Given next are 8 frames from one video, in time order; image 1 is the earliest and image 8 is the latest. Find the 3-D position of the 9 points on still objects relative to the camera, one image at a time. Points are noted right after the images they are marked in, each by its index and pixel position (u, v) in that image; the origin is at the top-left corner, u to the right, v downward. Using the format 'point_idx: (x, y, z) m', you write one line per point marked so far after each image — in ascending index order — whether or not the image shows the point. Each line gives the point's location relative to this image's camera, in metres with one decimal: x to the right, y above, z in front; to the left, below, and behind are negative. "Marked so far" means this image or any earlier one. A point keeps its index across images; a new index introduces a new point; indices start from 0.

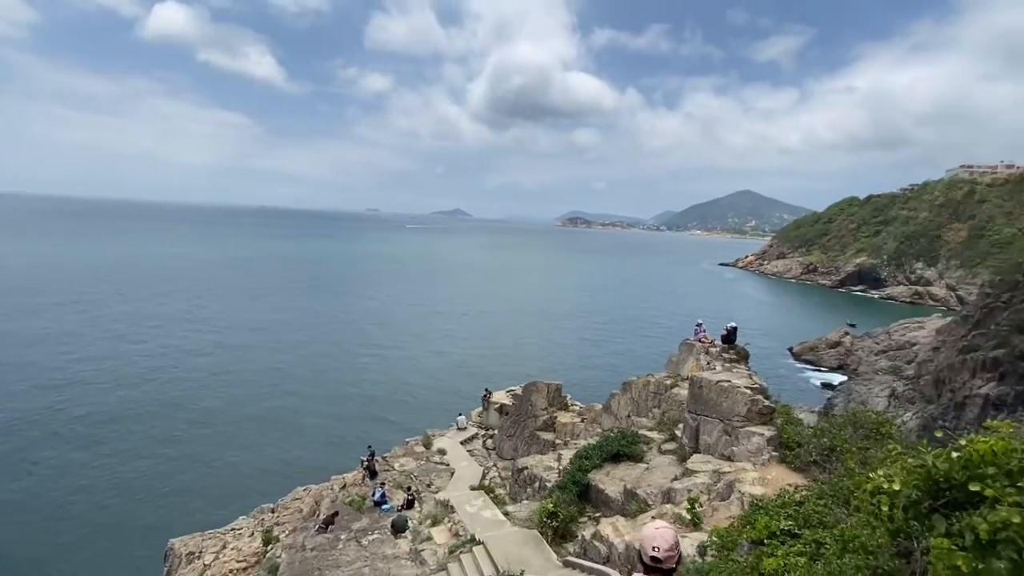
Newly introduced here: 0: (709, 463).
0: (+5.5, -4.9, +13.5) m
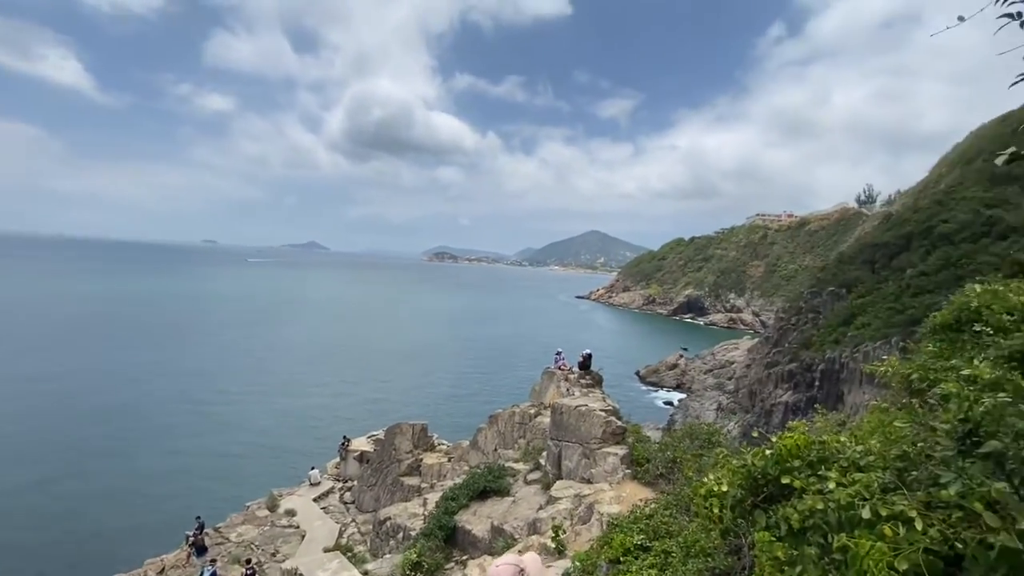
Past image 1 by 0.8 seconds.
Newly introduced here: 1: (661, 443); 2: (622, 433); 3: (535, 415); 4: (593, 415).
0: (+1.7, -5.7, +13.8) m
1: (+4.4, -4.6, +14.2) m
2: (+3.4, -4.5, +15.0) m
3: (+0.9, -5.2, +19.7) m
4: (+2.6, -4.0, +15.4) m
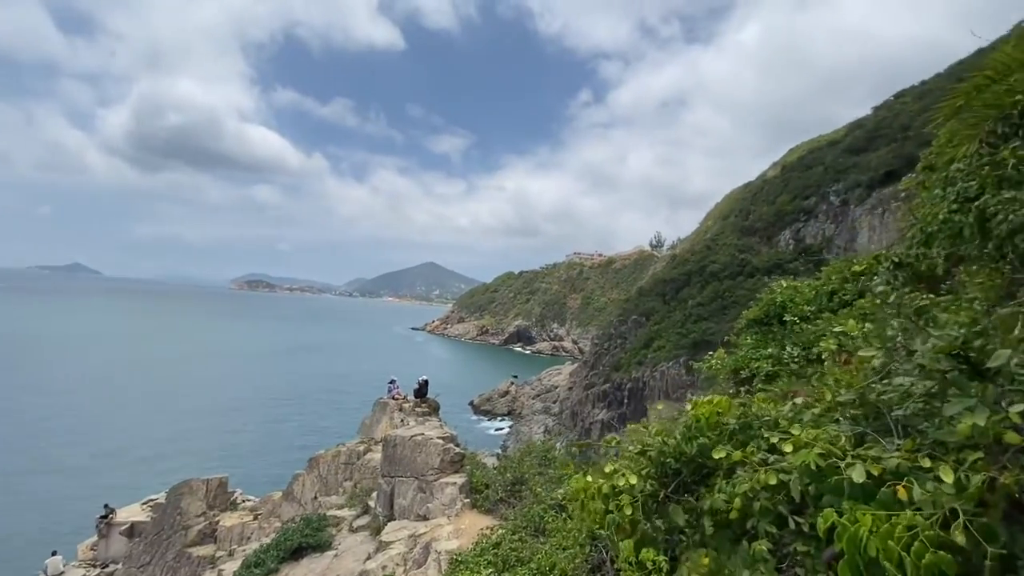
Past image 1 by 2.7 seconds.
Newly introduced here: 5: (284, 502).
0: (-2.8, -6.1, +12.3) m
1: (-0.4, -5.1, +13.7) m
2: (-1.5, -5.1, +14.1) m
3: (-5.5, -6.0, +17.7) m
4: (-2.4, -4.6, +14.2) m
5: (-8.4, -7.9, +17.7) m
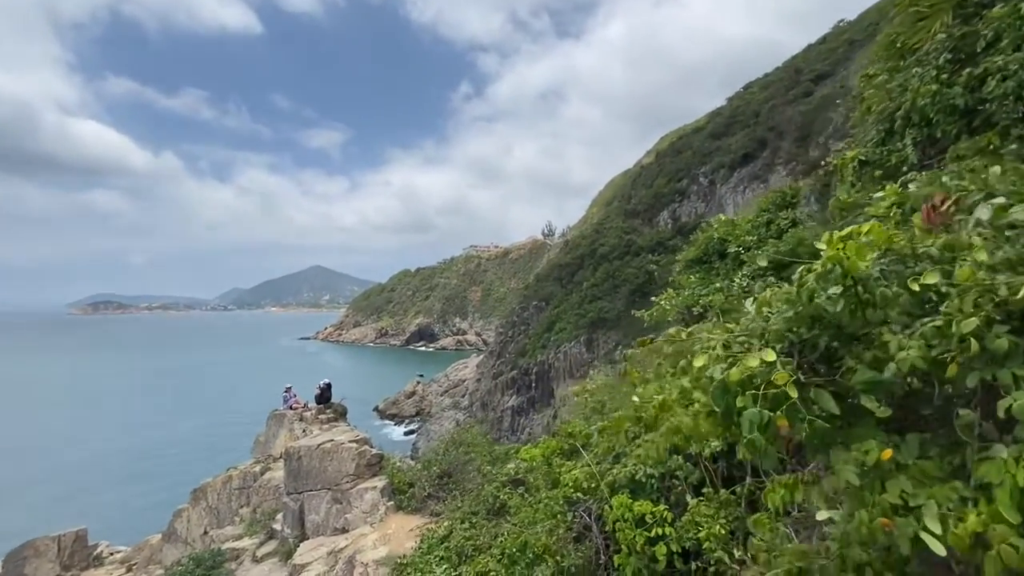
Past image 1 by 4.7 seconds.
0: (-4.3, -5.8, +10.9) m
1: (-2.4, -4.6, +12.7) m
2: (-3.6, -4.7, +12.9) m
3: (-8.1, -5.9, +15.6) m
4: (-4.5, -4.3, +12.8) m
5: (-10.8, -8.0, +15.0) m
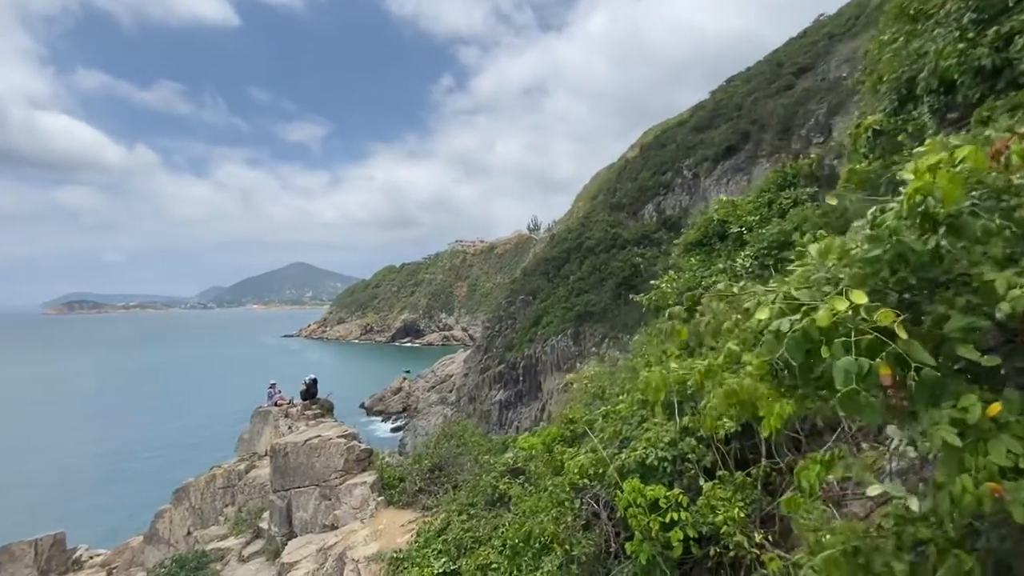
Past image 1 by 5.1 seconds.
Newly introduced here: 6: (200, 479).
0: (-4.5, -5.6, +10.6) m
1: (-2.6, -4.4, +12.5) m
2: (-3.8, -4.4, +12.6) m
3: (-8.4, -5.7, +15.2) m
4: (-4.7, -4.1, +12.5) m
5: (-11.1, -7.8, +14.6) m
6: (-9.9, -6.1, +15.3) m
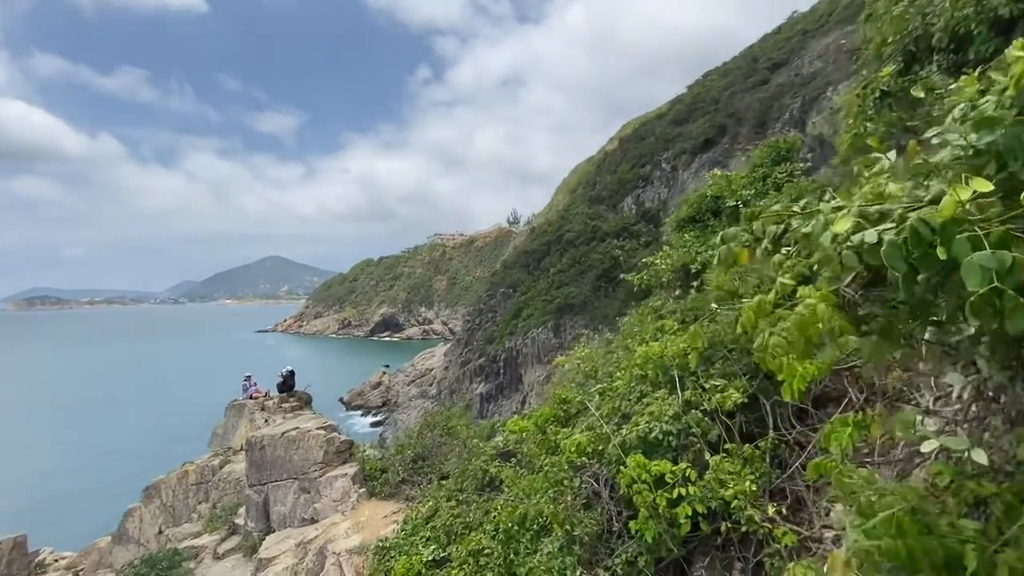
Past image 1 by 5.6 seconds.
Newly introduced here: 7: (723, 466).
0: (-4.8, -5.3, +10.3) m
1: (-3.0, -4.1, +12.2) m
2: (-4.2, -4.1, +12.3) m
3: (-8.9, -5.4, +14.7) m
4: (-5.1, -3.7, +12.2) m
5: (-11.5, -7.5, +14.0) m
6: (-10.4, -5.7, +14.7) m
7: (+1.3, -1.1, +3.0) m
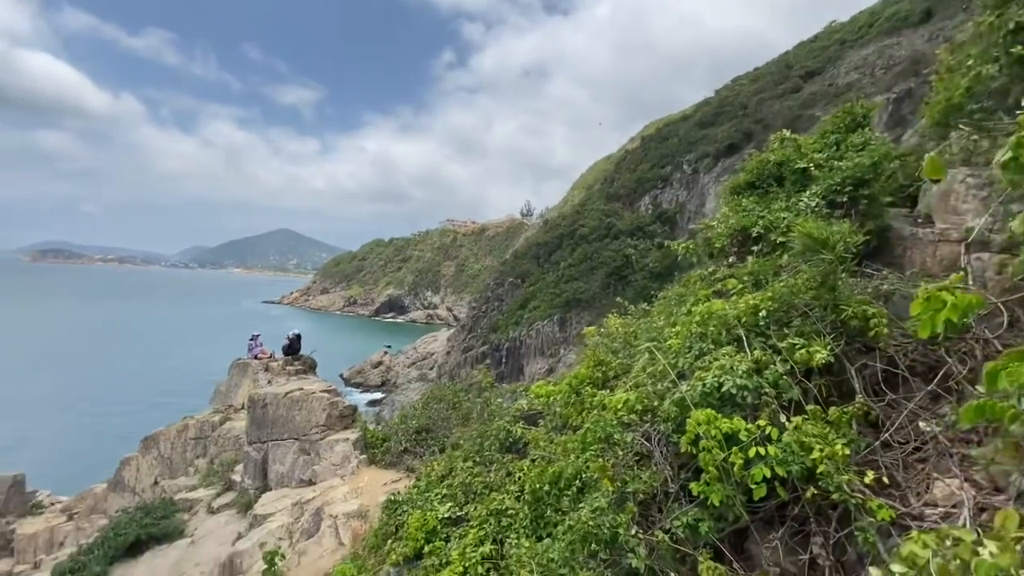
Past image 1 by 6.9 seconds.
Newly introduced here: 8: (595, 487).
0: (-4.7, -4.4, +10.0) m
1: (-2.8, -3.2, +12.0) m
2: (-4.0, -3.2, +12.1) m
3: (-8.8, -4.0, +14.5) m
4: (-4.9, -2.7, +11.9) m
5: (-11.6, -5.9, +13.9) m
6: (-10.3, -4.2, +14.6) m
7: (+1.6, -0.8, +2.6) m
8: (+0.5, -1.3, +3.1) m
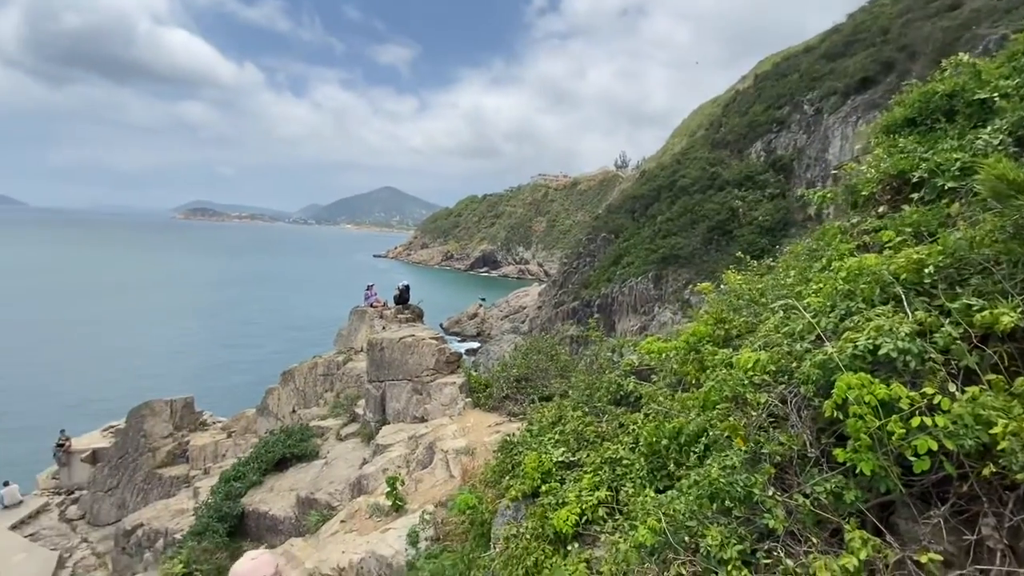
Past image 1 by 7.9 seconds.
0: (-2.6, -3.3, +11.1) m
1: (-0.3, -2.0, +12.6) m
2: (-1.5, -2.0, +12.9) m
3: (-5.7, -2.5, +16.2) m
4: (-2.4, -1.5, +12.8) m
5: (-8.6, -4.3, +16.3) m
6: (-7.2, -2.6, +16.6) m
7: (+2.3, -0.5, +2.3) m
8: (+1.4, -1.0, +3.1) m
